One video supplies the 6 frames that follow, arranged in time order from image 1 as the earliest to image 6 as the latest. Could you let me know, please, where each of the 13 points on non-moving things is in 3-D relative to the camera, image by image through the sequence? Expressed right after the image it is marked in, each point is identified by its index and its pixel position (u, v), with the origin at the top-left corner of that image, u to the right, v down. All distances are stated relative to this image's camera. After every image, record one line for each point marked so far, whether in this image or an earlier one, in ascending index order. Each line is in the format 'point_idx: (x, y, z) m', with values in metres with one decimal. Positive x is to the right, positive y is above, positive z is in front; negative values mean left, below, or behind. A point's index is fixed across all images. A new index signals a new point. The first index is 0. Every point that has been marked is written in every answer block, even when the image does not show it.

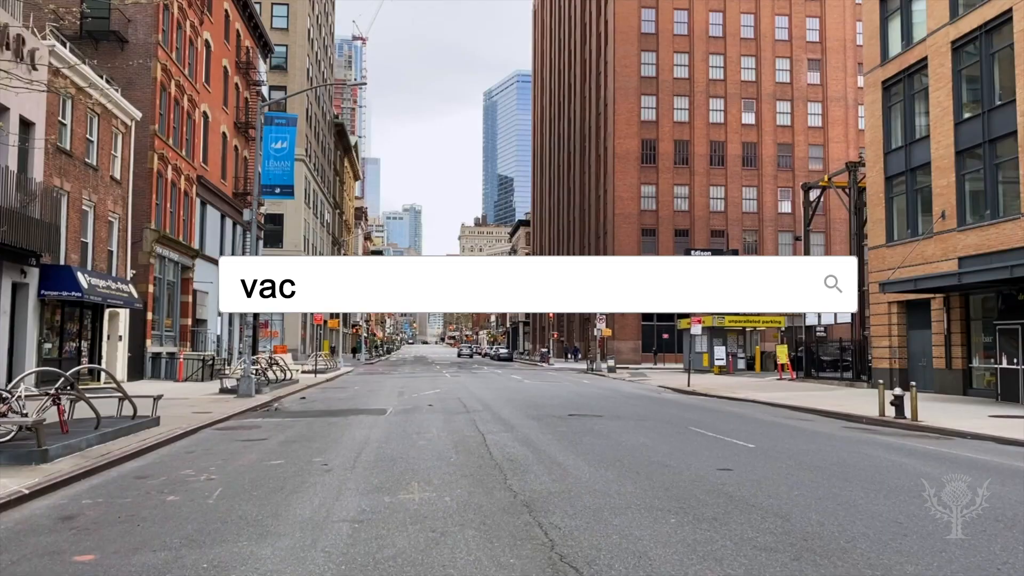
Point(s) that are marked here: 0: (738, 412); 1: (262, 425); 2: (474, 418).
0: (+5.5, -3.1, +19.1) m
1: (-4.7, -2.6, +14.6) m
2: (-0.8, -2.6, +15.5) m
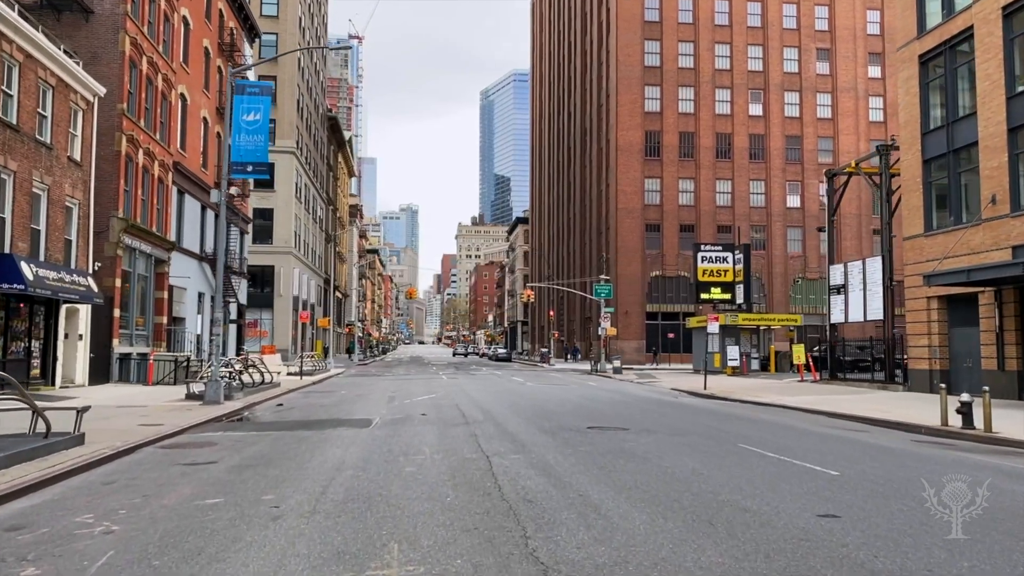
0: (+5.7, -2.8, +16.6) m
1: (-4.5, -2.4, +12.1) m
2: (-0.6, -2.4, +12.9) m
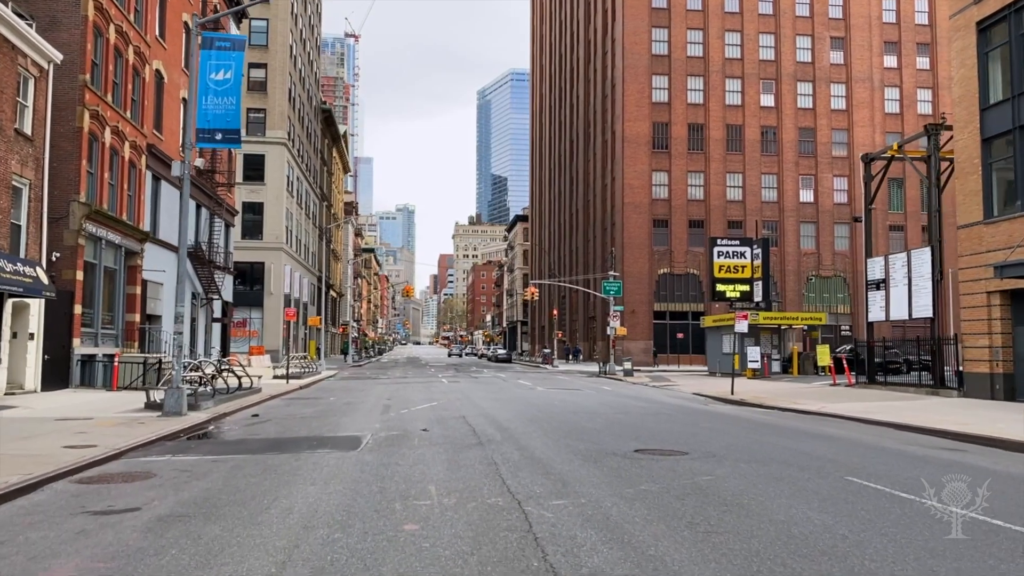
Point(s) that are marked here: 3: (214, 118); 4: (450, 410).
0: (+6.0, -2.6, +13.8) m
1: (-4.2, -2.2, +9.2) m
2: (-0.3, -2.2, +10.0) m
3: (-6.1, +3.5, +15.8) m
4: (-1.4, -2.7, +17.2) m
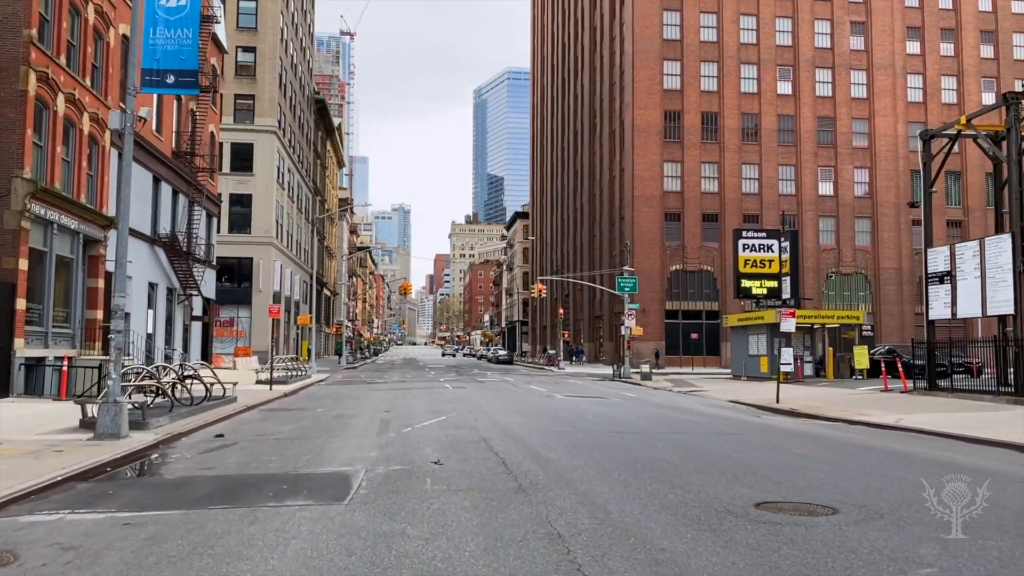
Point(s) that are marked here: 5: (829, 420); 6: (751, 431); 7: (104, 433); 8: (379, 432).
0: (+6.6, -2.4, +10.3) m
1: (-3.6, -2.0, +5.7) m
2: (+0.3, -2.0, +6.6) m
3: (-5.5, +3.7, +12.3) m
4: (-0.8, -2.5, +13.7) m
5: (+8.1, -3.4, +19.8) m
6: (+4.5, -2.7, +14.8) m
7: (-6.2, -2.2, +11.8) m
8: (-2.3, -2.5, +13.4) m
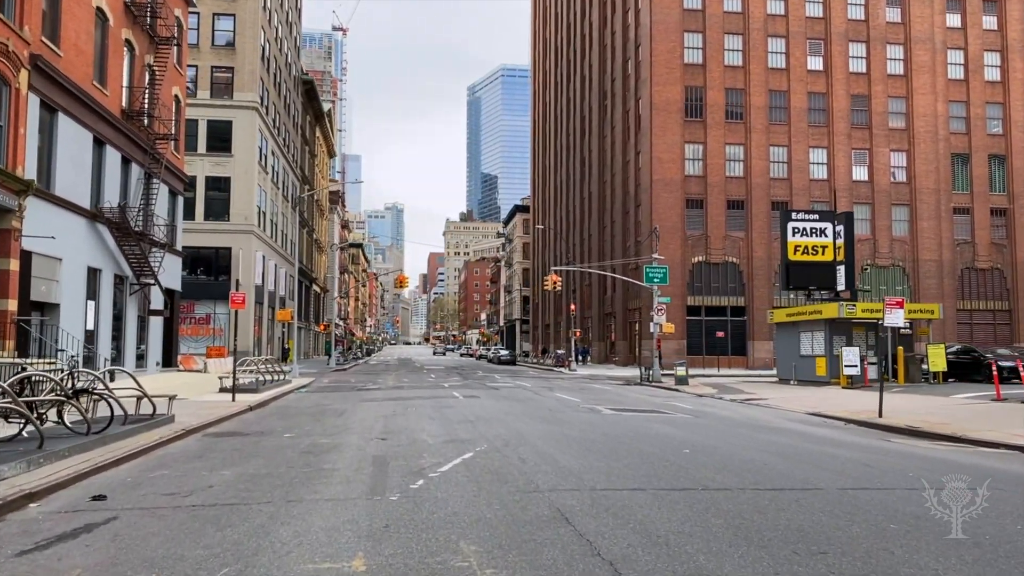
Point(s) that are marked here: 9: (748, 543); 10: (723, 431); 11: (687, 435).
0: (+7.4, -2.0, +4.9) m
1: (-2.7, -1.5, +0.2) m
2: (+1.2, -1.5, +1.1) m
3: (-4.7, +4.1, +6.8) m
4: (0.0, -2.0, +8.2) m
5: (+8.9, -2.9, +14.4) m
6: (+5.4, -2.3, +9.3) m
7: (-5.3, -1.8, +6.3) m
8: (-1.4, -2.1, +7.9) m
9: (+1.7, -1.9, +5.7) m
10: (+4.1, -2.7, +14.9) m
11: (+3.0, -2.6, +13.1) m
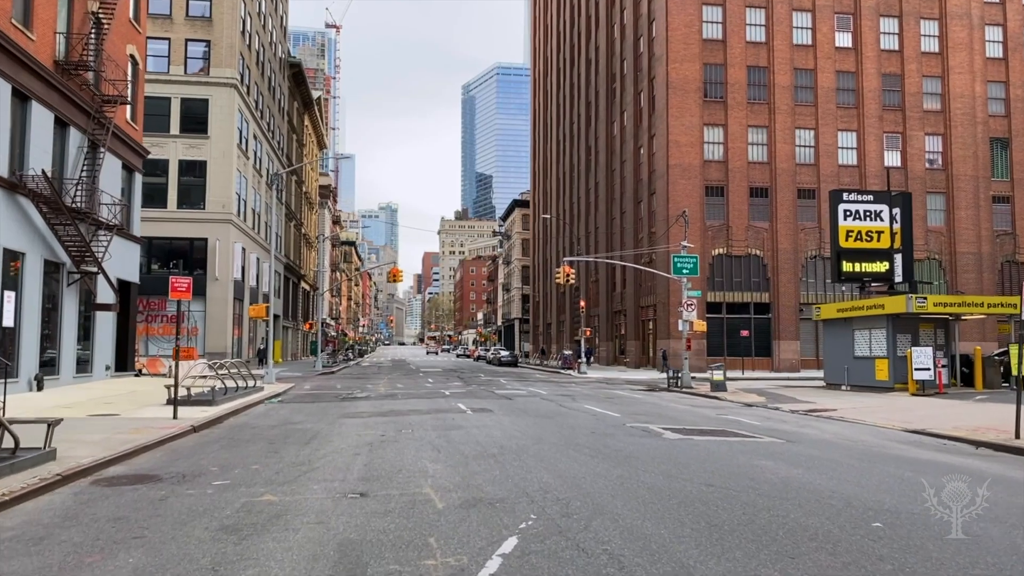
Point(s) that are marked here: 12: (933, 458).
0: (+8.1, -1.7, +0.4) m
1: (-2.0, -1.2, -4.4) m
2: (+1.9, -1.2, -3.5) m
3: (-4.1, +4.5, +2.2) m
4: (+0.6, -1.7, +3.7) m
5: (+9.5, -2.6, +9.9) m
6: (+6.0, -2.0, +4.8) m
7: (-4.7, -1.4, +1.7) m
8: (-0.9, -1.7, +3.3) m
9: (+2.3, -1.5, +1.1) m
10: (+4.6, -2.4, +10.3) m
11: (+3.6, -2.2, +8.5) m
12: (+6.7, -2.6, +11.4) m
